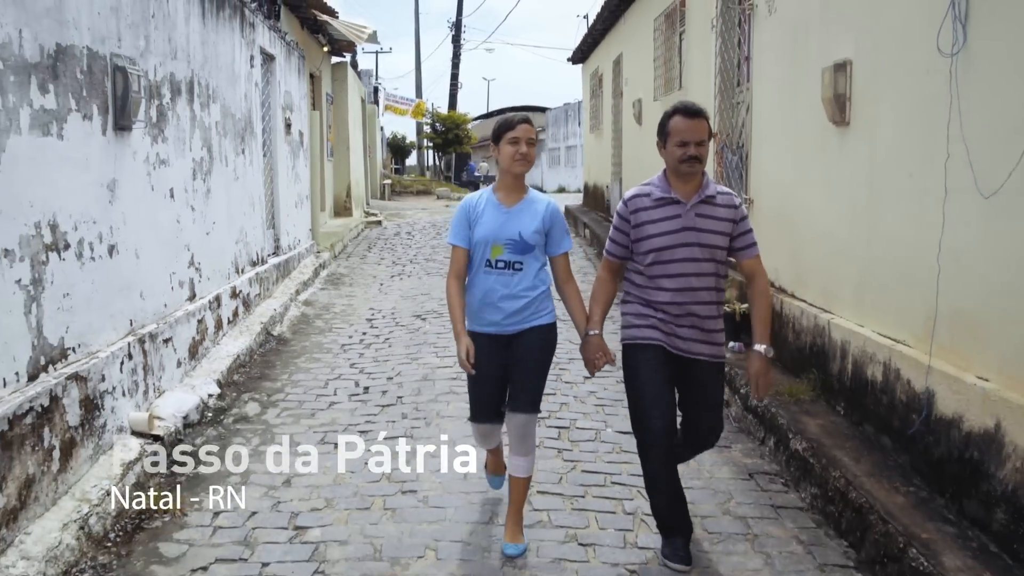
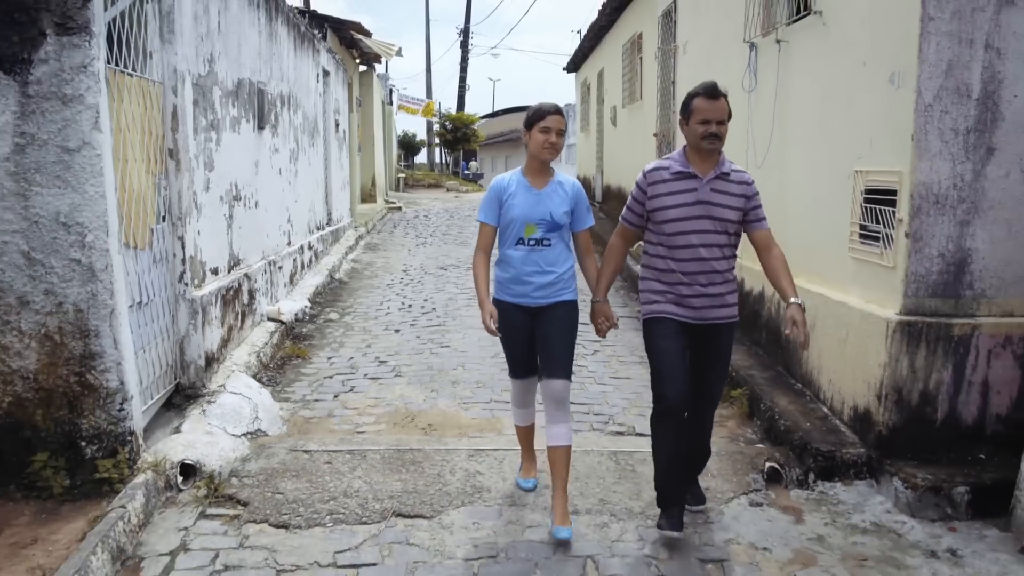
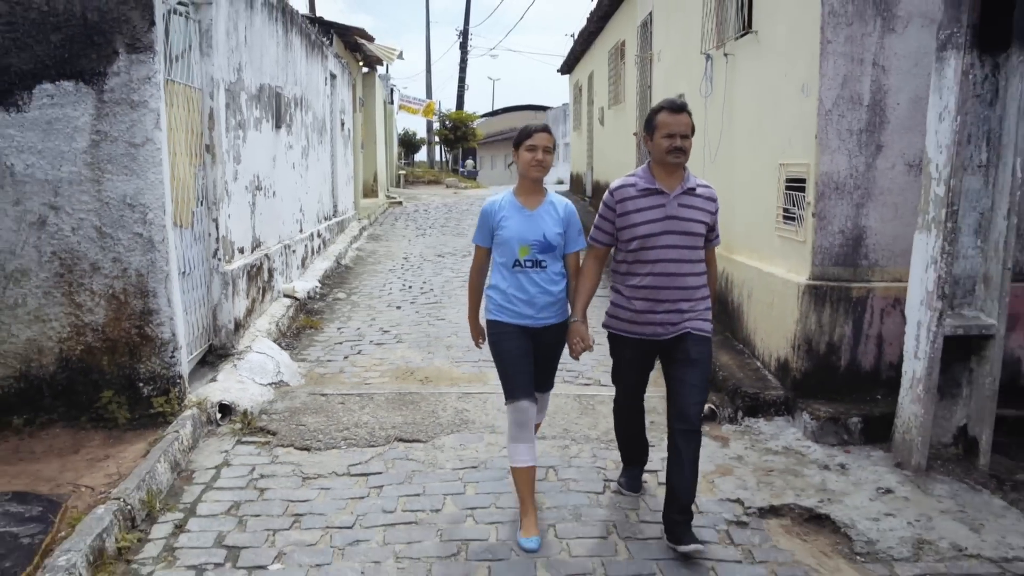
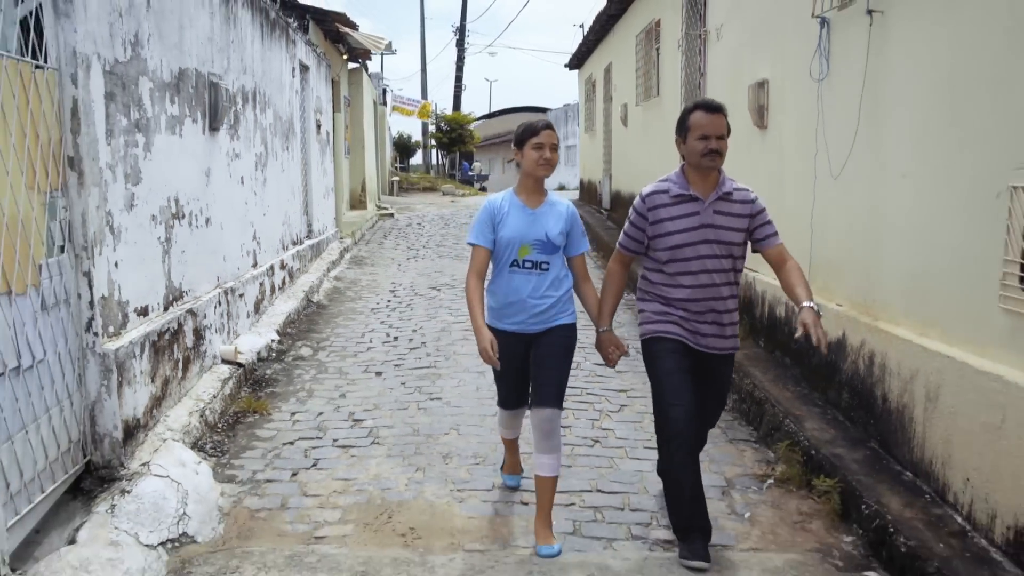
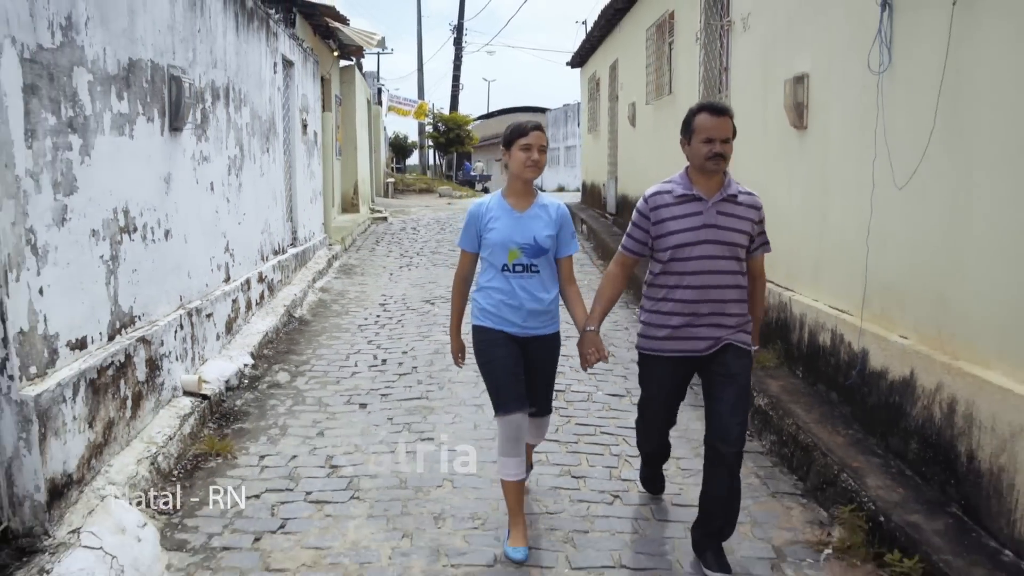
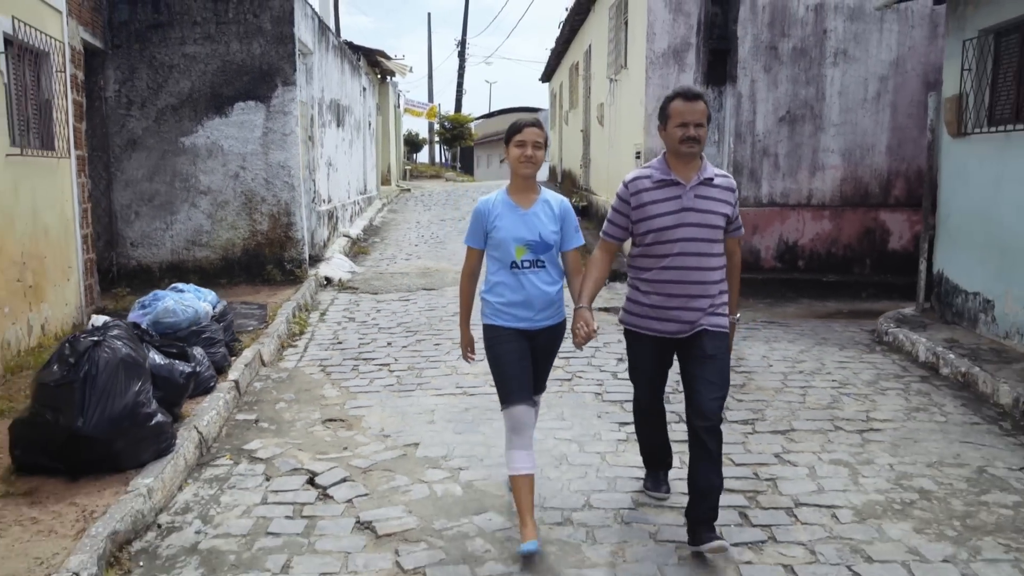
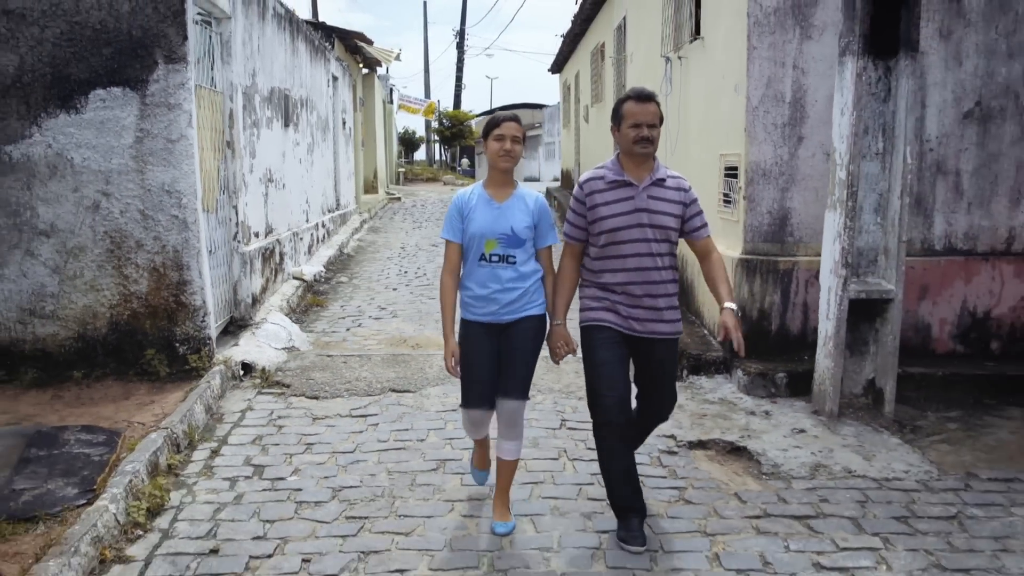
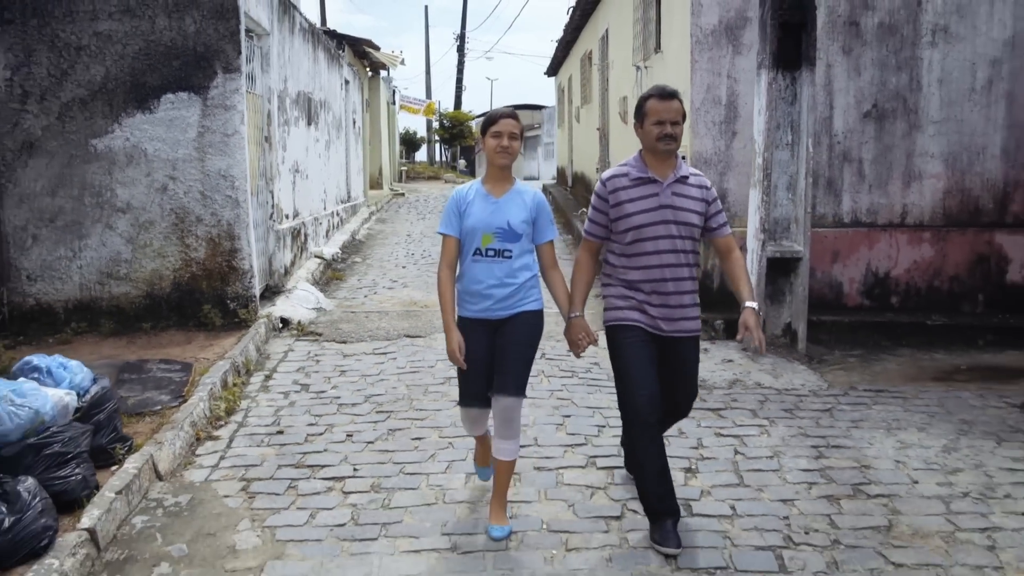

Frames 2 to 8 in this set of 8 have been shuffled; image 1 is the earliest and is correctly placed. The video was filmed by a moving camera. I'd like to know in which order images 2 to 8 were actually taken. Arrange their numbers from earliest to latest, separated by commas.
5, 4, 2, 3, 7, 8, 6
